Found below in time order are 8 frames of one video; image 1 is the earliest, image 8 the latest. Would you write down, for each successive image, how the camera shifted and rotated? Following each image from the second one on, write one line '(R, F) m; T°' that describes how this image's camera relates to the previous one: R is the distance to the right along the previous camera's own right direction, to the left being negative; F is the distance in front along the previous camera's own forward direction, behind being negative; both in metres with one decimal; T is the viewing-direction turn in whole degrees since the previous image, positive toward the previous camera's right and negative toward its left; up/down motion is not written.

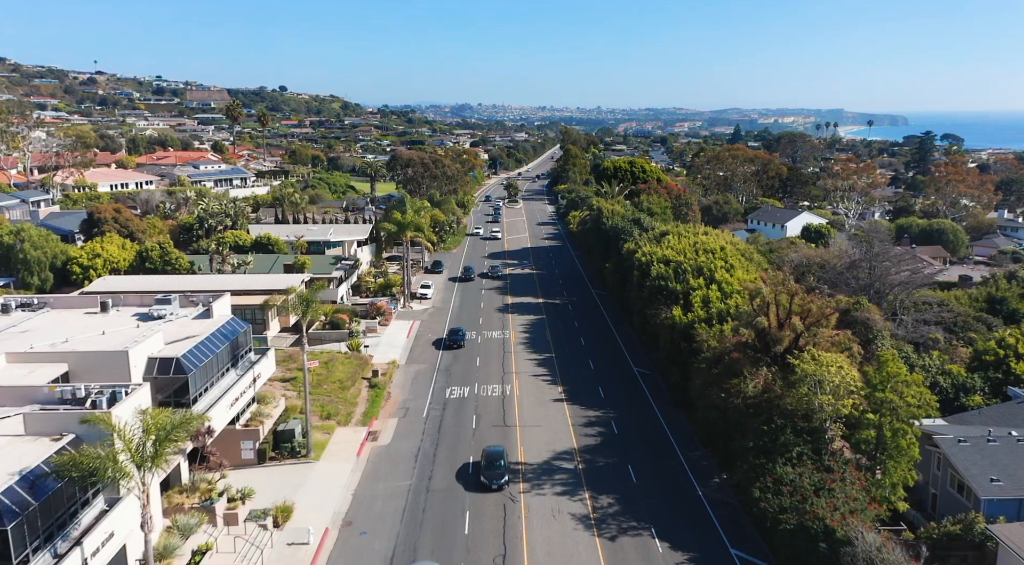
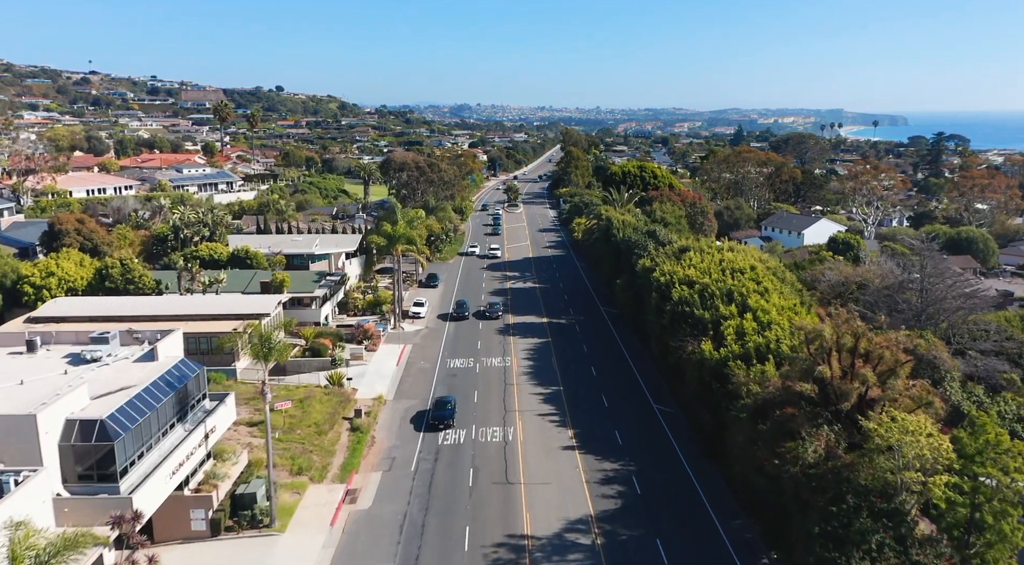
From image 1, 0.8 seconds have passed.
(-0.2, +5.7) m; 0°
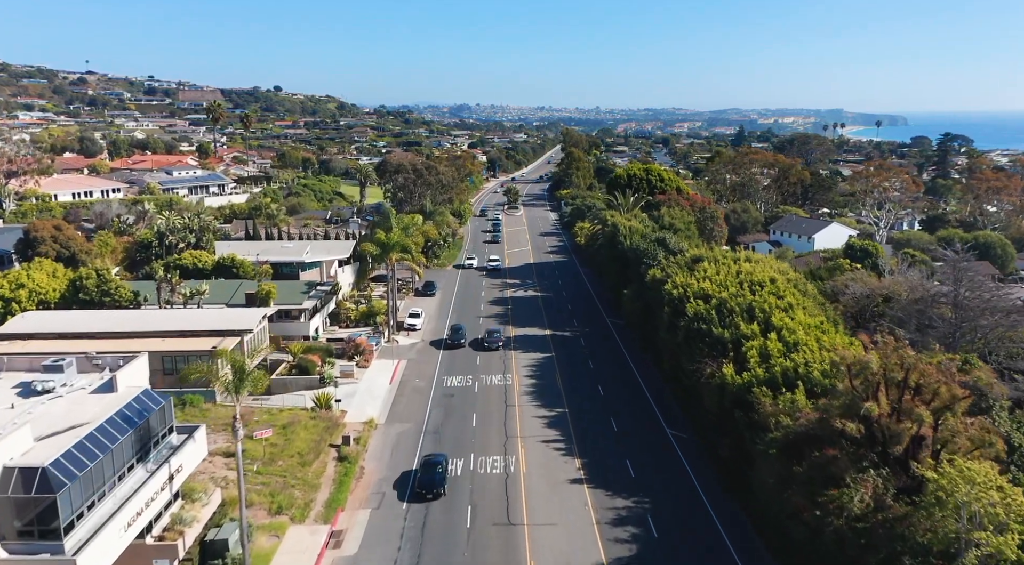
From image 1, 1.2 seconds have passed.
(-0.1, +3.1) m; 0°
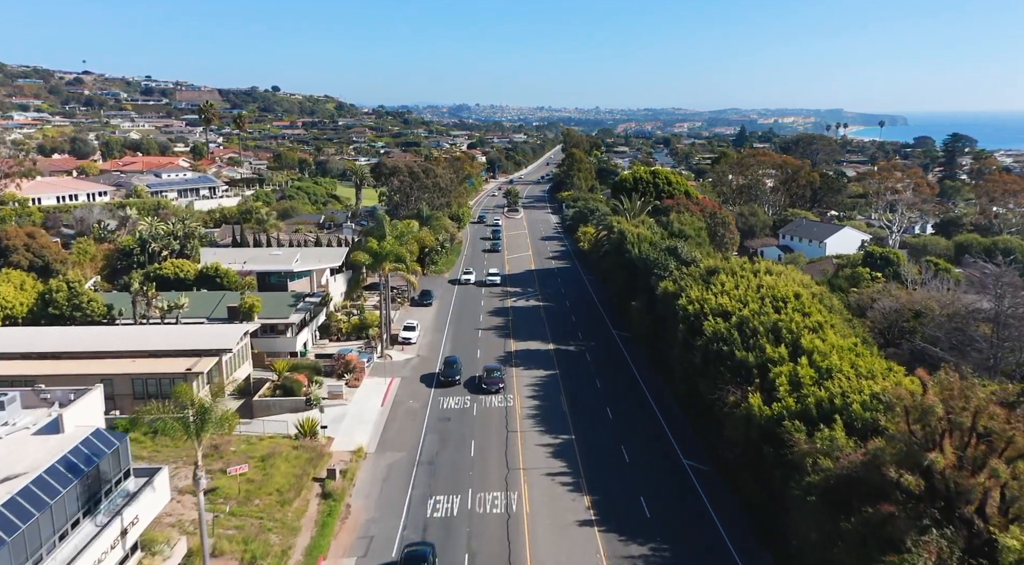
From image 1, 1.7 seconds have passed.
(-0.1, +3.2) m; 0°
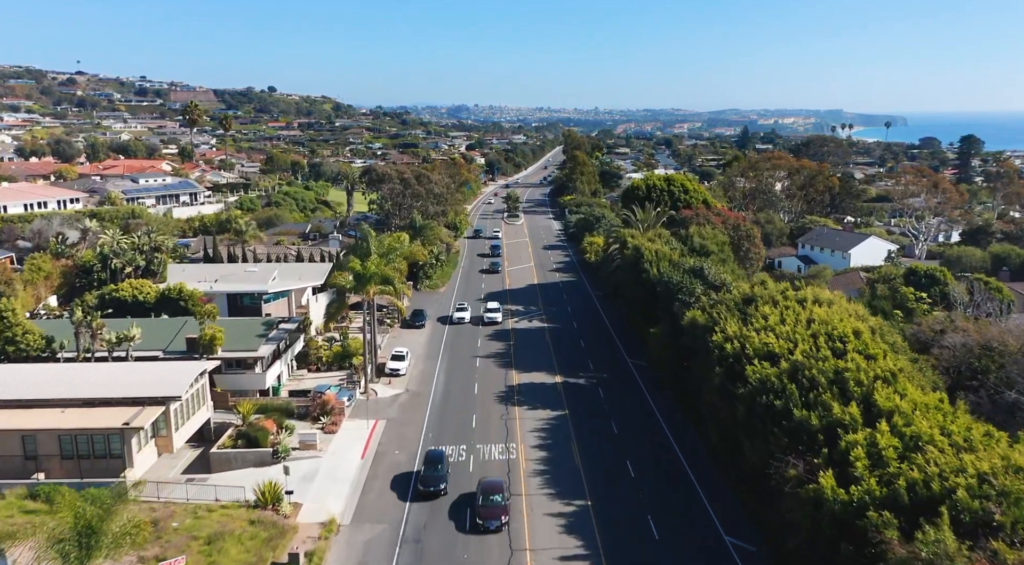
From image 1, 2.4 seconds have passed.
(-0.2, +6.1) m; 0°
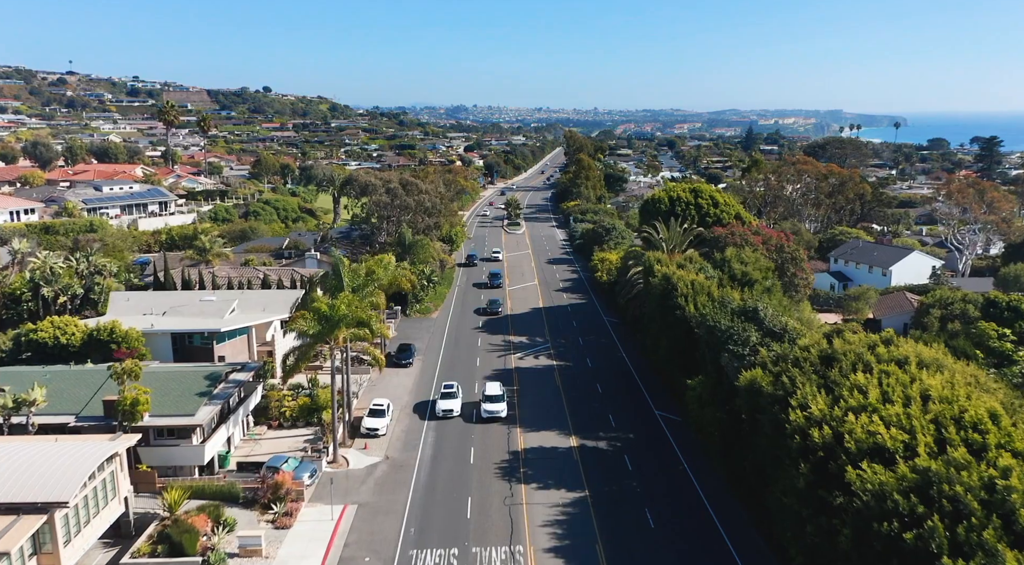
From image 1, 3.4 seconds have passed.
(-0.2, +8.4) m; 0°
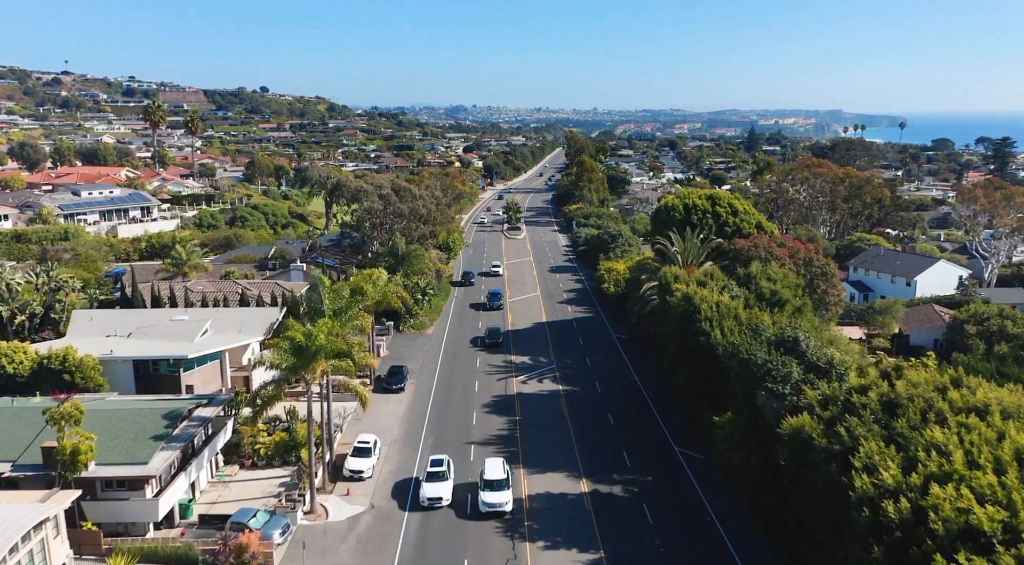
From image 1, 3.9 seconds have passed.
(-0.1, +4.3) m; 0°
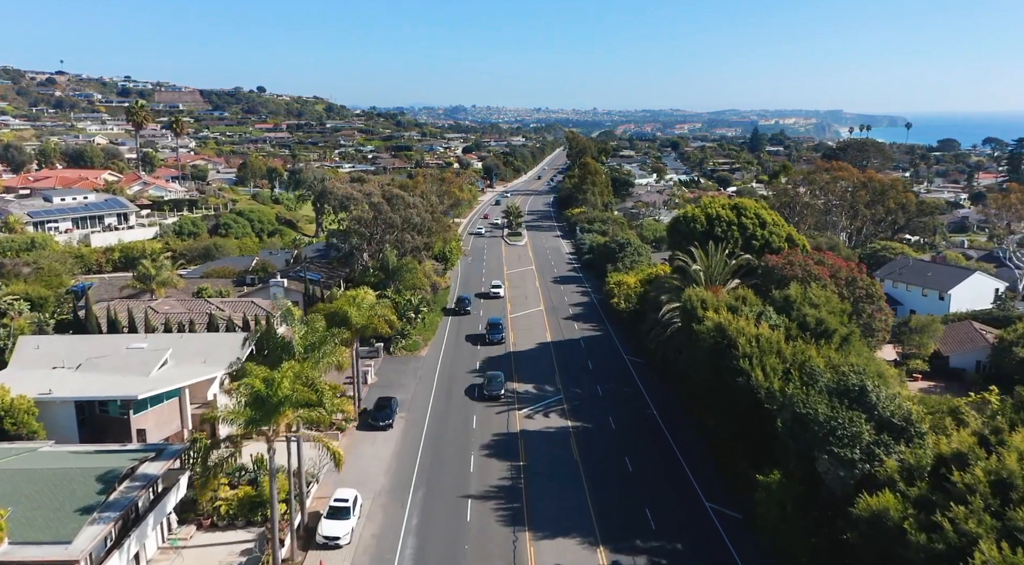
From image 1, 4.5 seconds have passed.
(-0.1, +5.0) m; 0°
